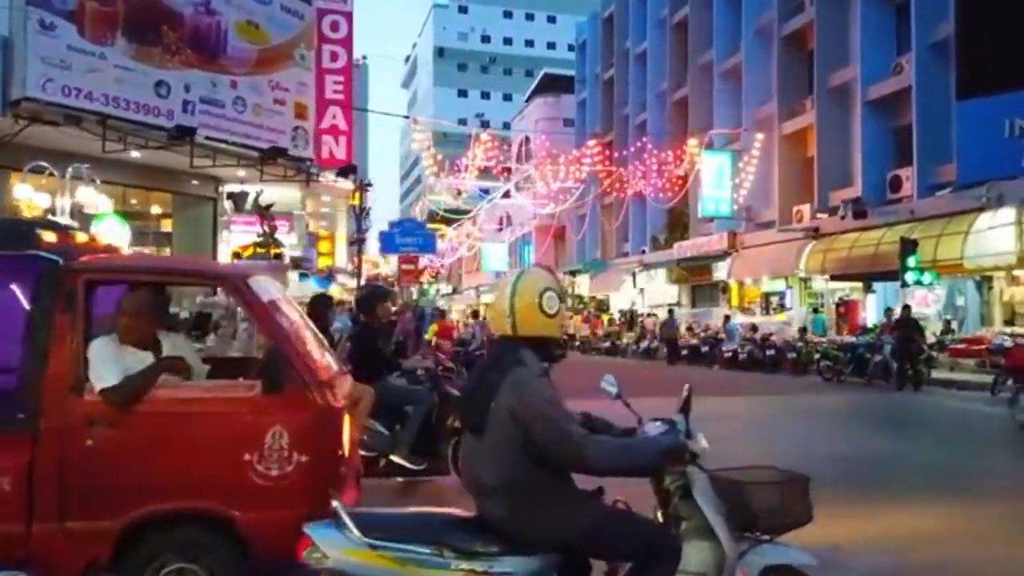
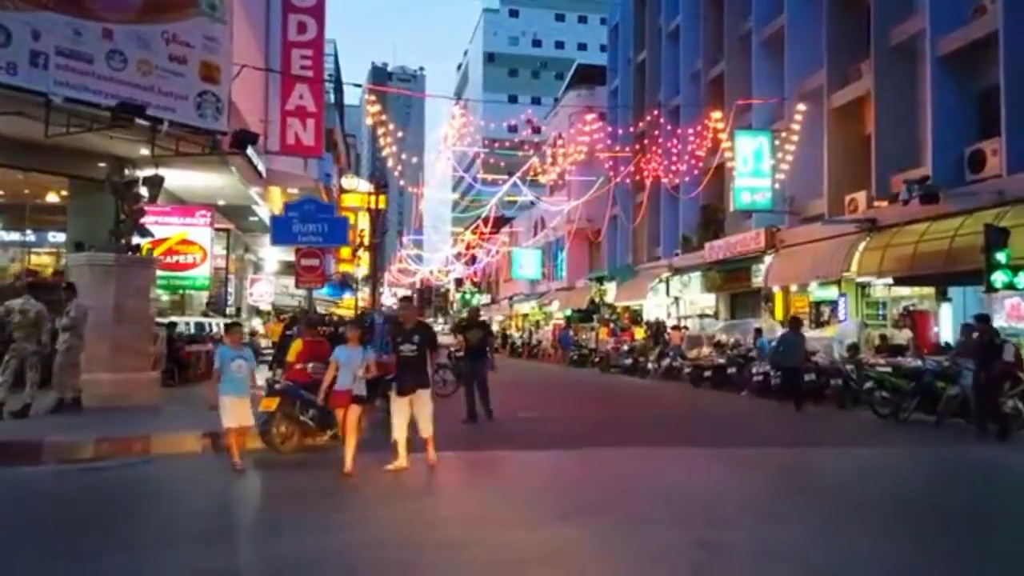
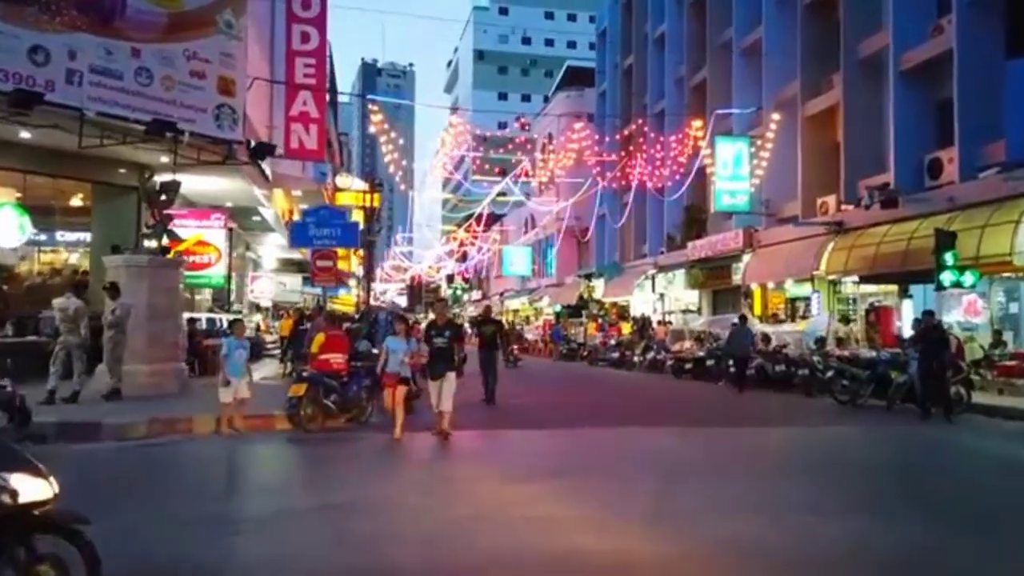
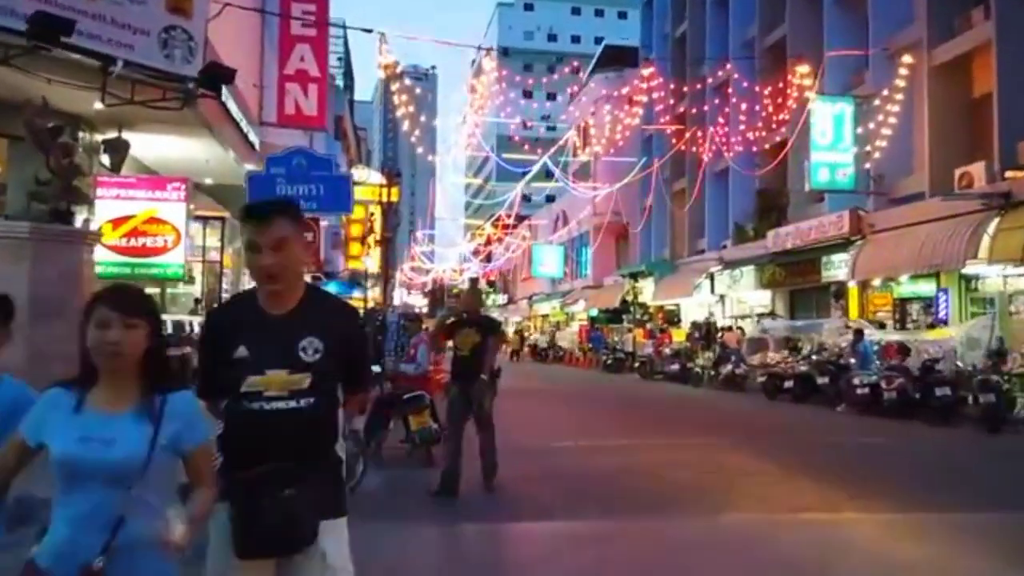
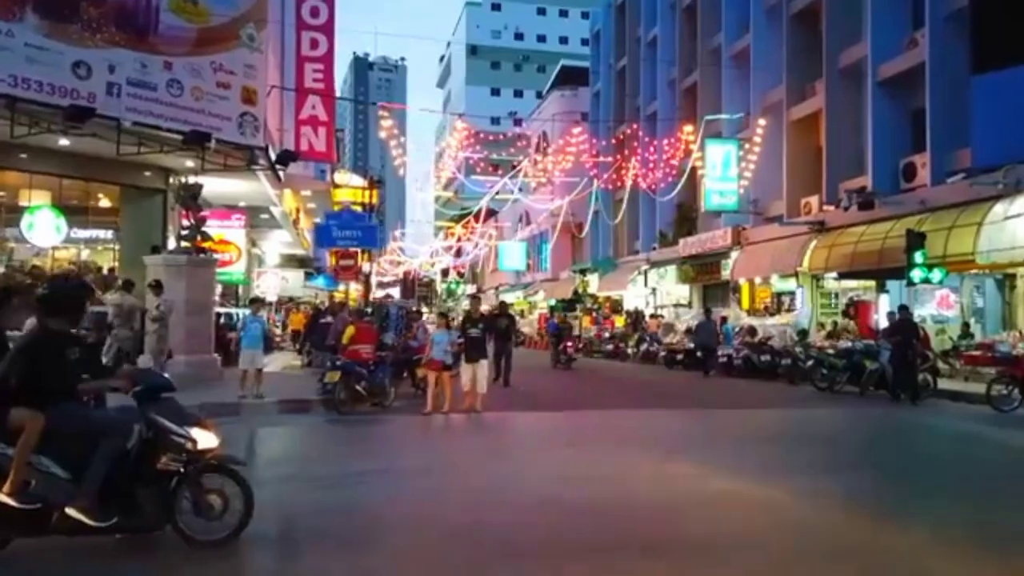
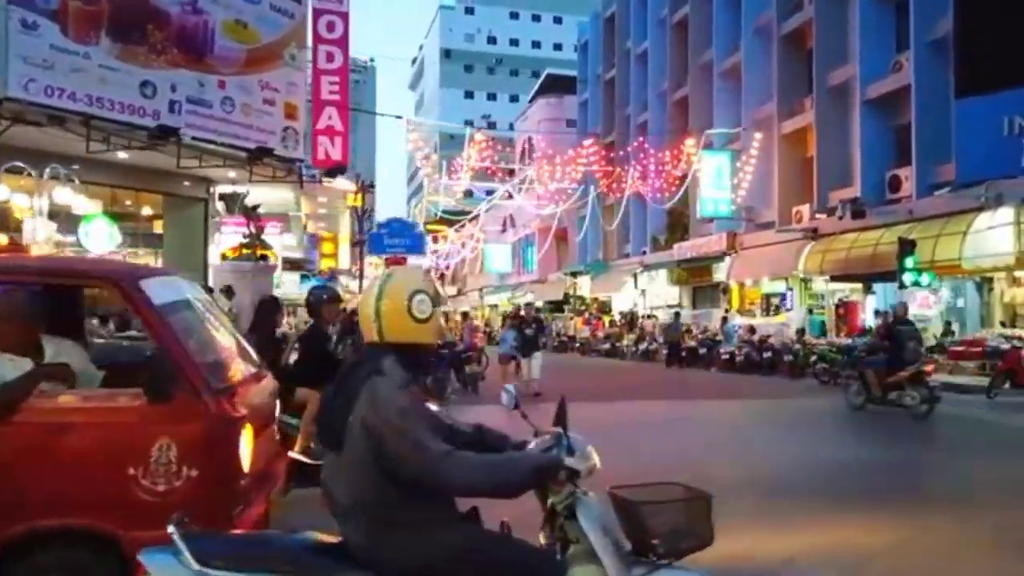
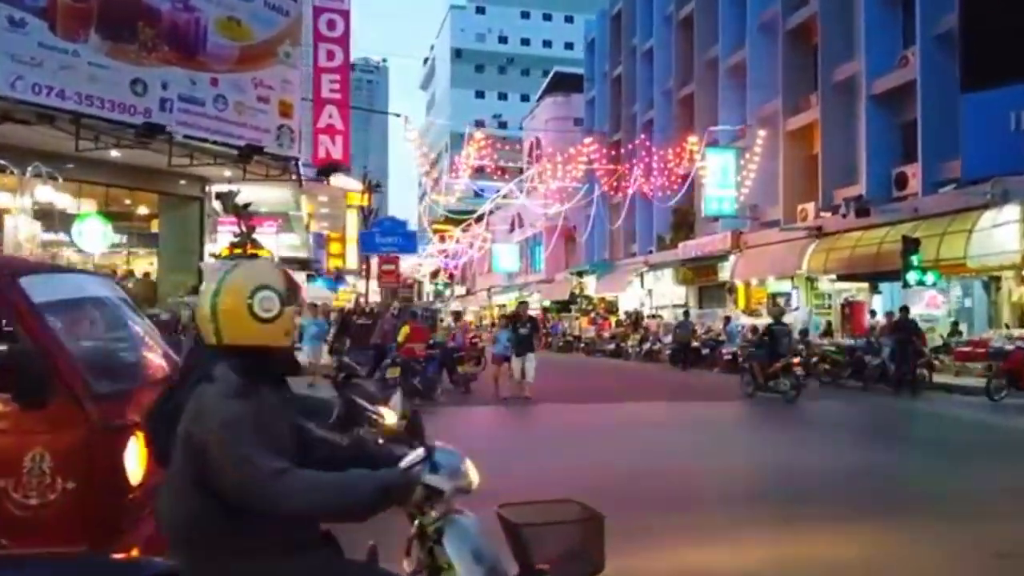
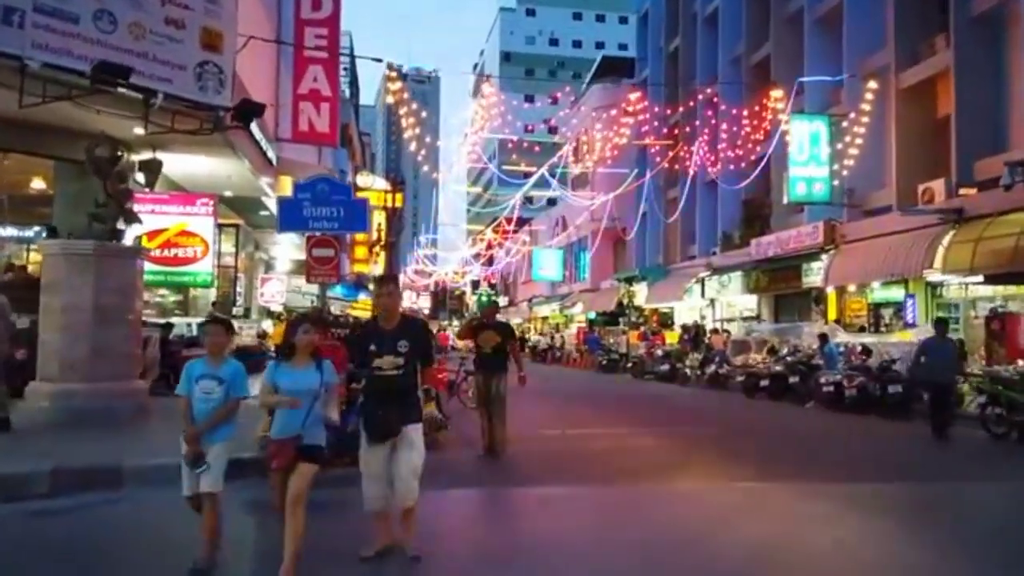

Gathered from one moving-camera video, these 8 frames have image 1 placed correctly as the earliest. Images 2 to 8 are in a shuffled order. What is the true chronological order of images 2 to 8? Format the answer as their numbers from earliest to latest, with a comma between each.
6, 7, 5, 3, 2, 8, 4
